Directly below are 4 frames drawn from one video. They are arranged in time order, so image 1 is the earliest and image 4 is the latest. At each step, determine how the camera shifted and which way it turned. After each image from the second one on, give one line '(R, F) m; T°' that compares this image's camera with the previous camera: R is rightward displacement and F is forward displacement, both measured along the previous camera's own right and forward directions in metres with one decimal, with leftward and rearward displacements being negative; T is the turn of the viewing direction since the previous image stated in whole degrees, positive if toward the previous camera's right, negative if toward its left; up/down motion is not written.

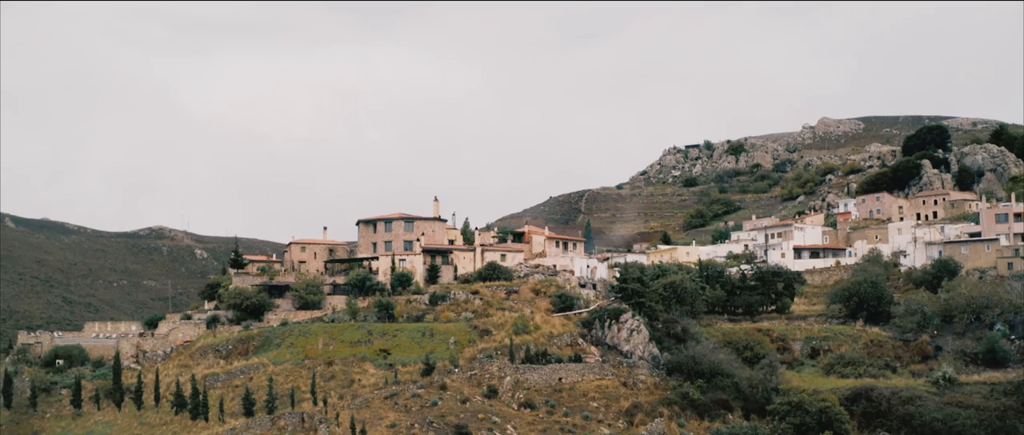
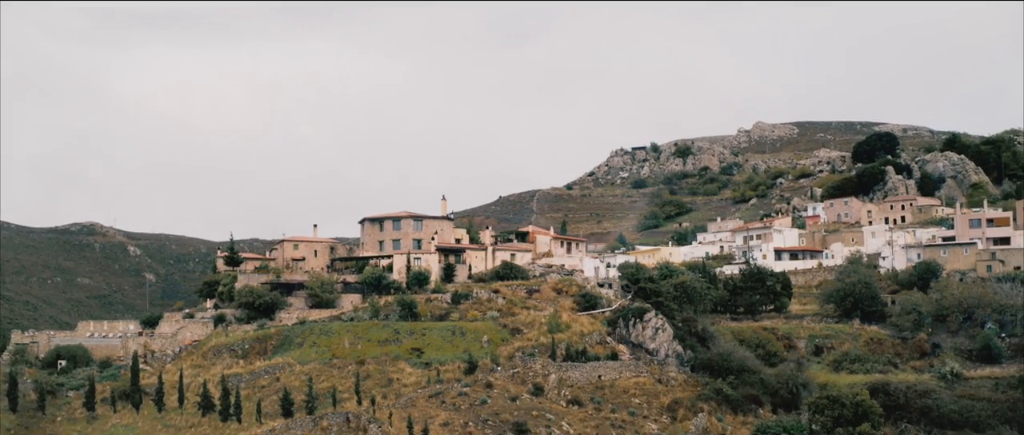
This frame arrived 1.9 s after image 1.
(-8.3, -0.7) m; +7°
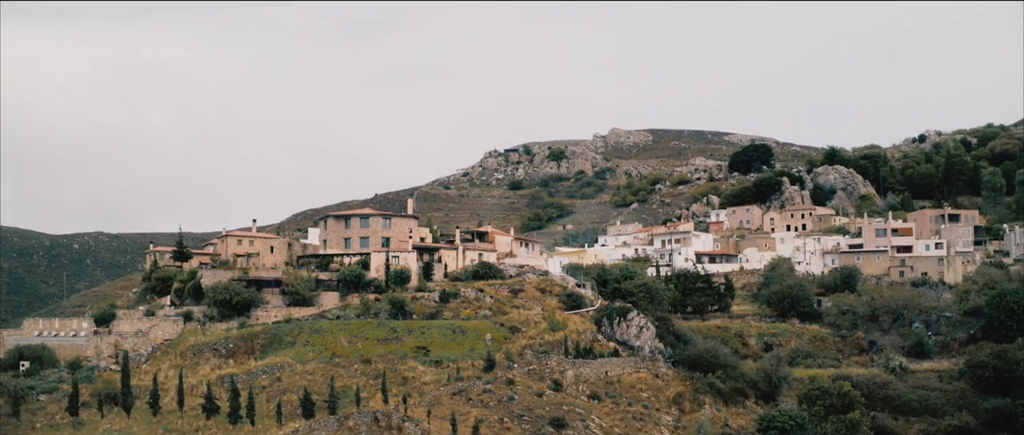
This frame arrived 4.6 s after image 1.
(-13.2, 0.0) m; +14°
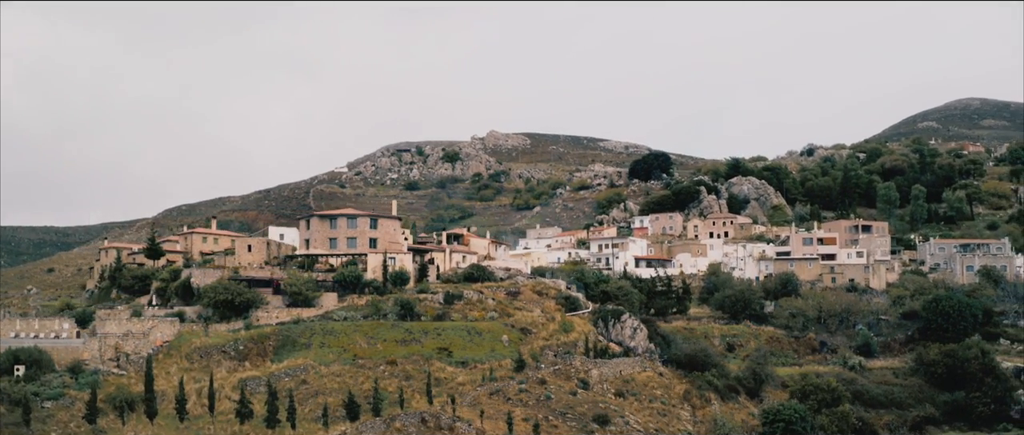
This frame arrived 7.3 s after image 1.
(-13.1, +0.6) m; +13°
